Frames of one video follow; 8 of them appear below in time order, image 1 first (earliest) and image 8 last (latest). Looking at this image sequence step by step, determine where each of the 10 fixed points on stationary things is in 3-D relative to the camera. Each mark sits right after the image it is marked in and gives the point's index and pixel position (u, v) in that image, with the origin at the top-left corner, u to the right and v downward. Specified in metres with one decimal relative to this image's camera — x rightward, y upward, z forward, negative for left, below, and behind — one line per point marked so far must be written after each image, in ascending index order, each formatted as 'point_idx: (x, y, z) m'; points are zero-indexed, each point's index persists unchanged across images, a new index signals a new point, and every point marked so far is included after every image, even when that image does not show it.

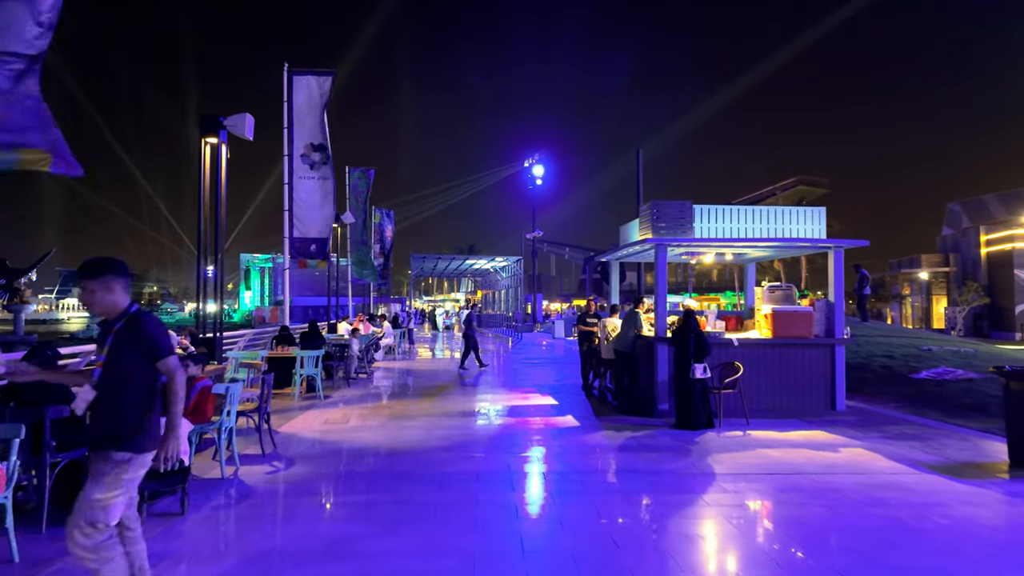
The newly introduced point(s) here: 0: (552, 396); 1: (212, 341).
0: (+0.8, -2.2, +12.0) m
1: (-4.5, -0.8, +8.7) m
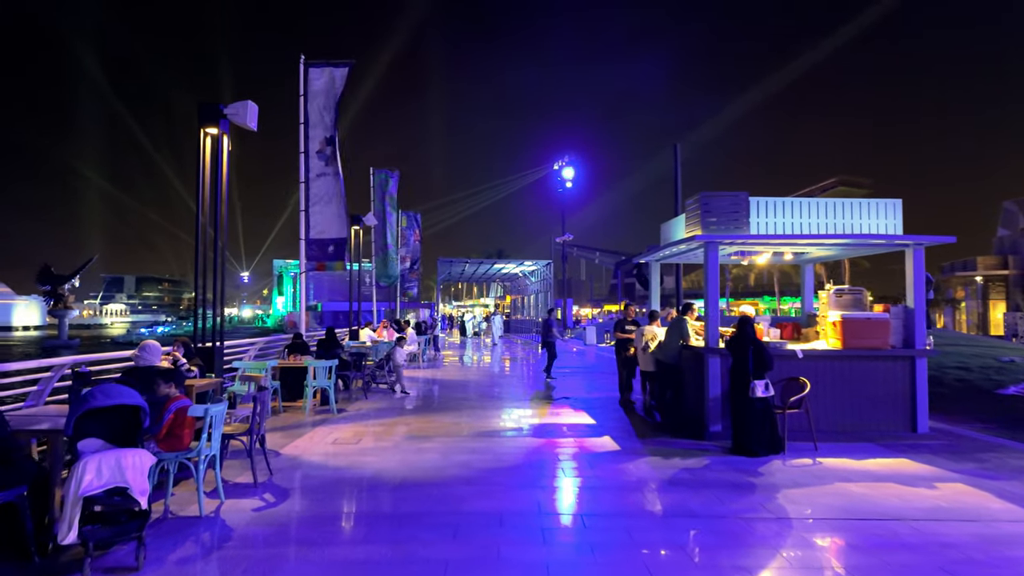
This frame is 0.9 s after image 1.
0: (+1.4, -2.3, +10.9) m
1: (-4.1, -0.9, +7.9) m
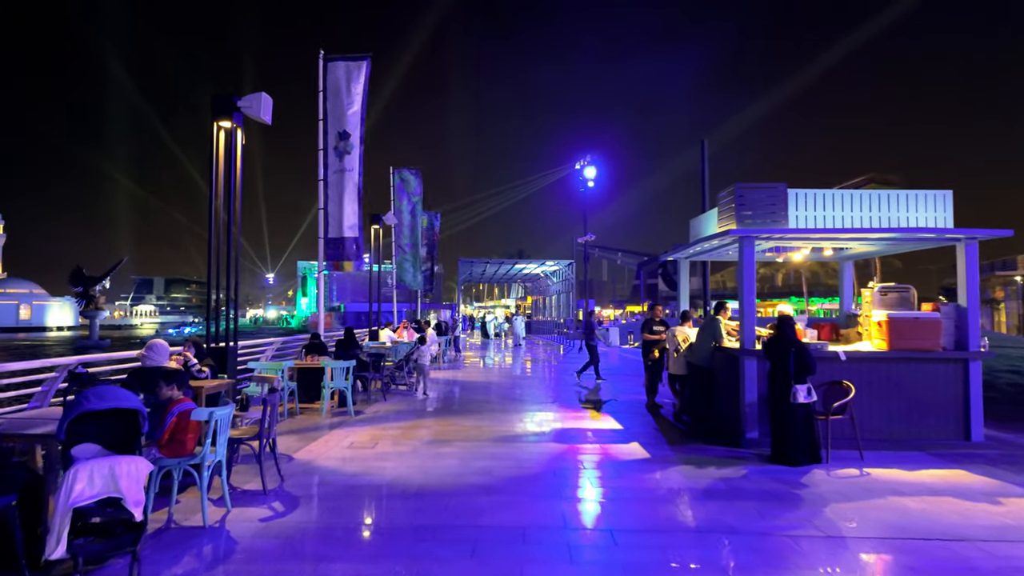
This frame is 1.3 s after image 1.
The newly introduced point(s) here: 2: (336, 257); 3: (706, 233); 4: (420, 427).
0: (+1.8, -2.3, +10.5) m
1: (-3.8, -0.8, +7.6) m
2: (-3.8, +0.7, +12.5) m
3: (+3.1, +0.9, +9.4) m
4: (-1.4, -2.1, +9.0) m
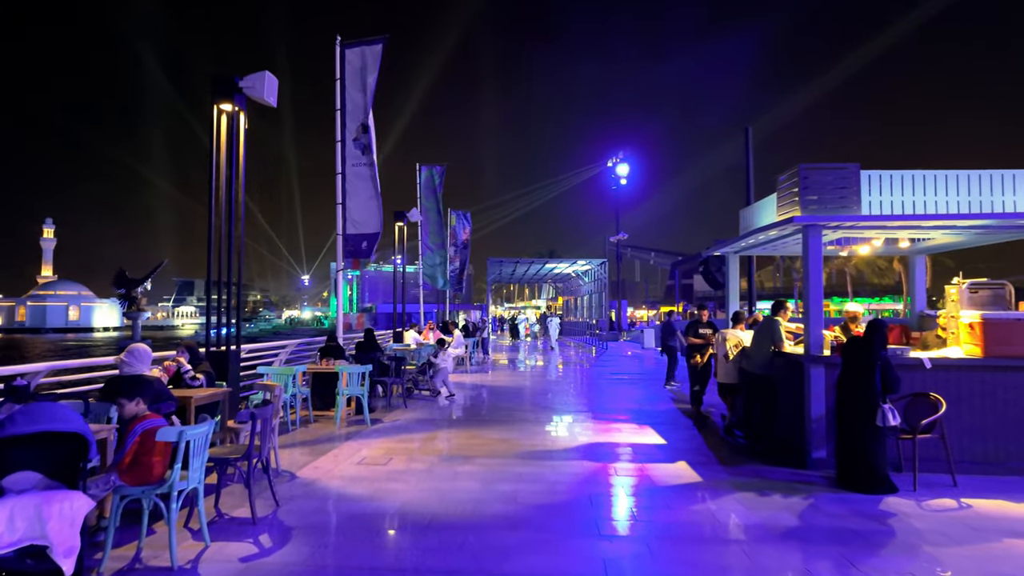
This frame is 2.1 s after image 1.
0: (+2.3, -2.3, +9.5) m
1: (-3.4, -0.8, +6.9) m
2: (-3.2, +0.7, +11.8) m
3: (+3.5, +0.9, +8.4) m
4: (-1.0, -2.1, +8.2) m
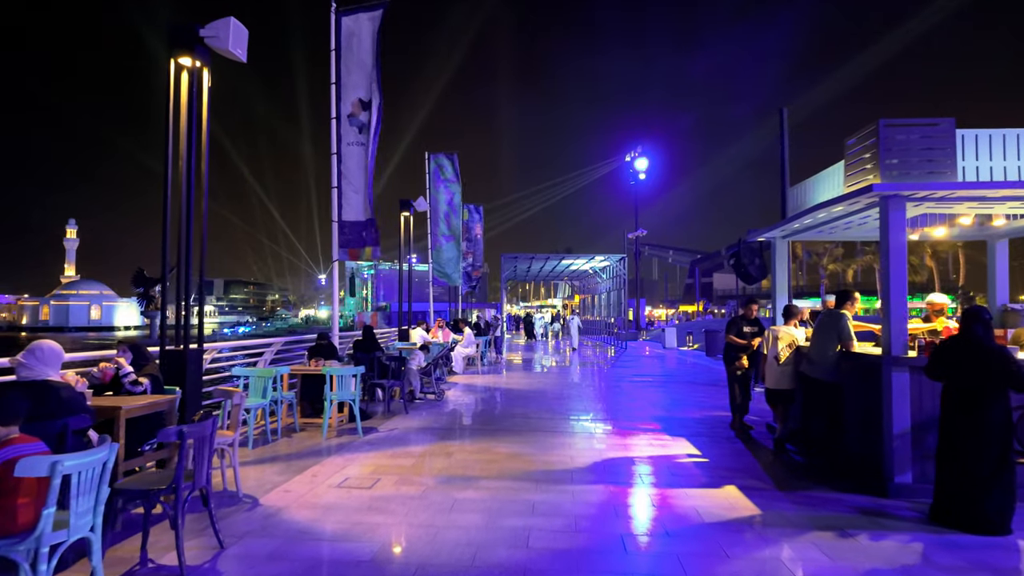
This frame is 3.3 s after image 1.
0: (+2.5, -2.1, +8.2) m
1: (-3.3, -0.7, +5.8) m
2: (-2.9, +0.8, +10.7) m
3: (+3.7, +1.1, +7.1) m
4: (-0.9, -2.0, +7.0) m
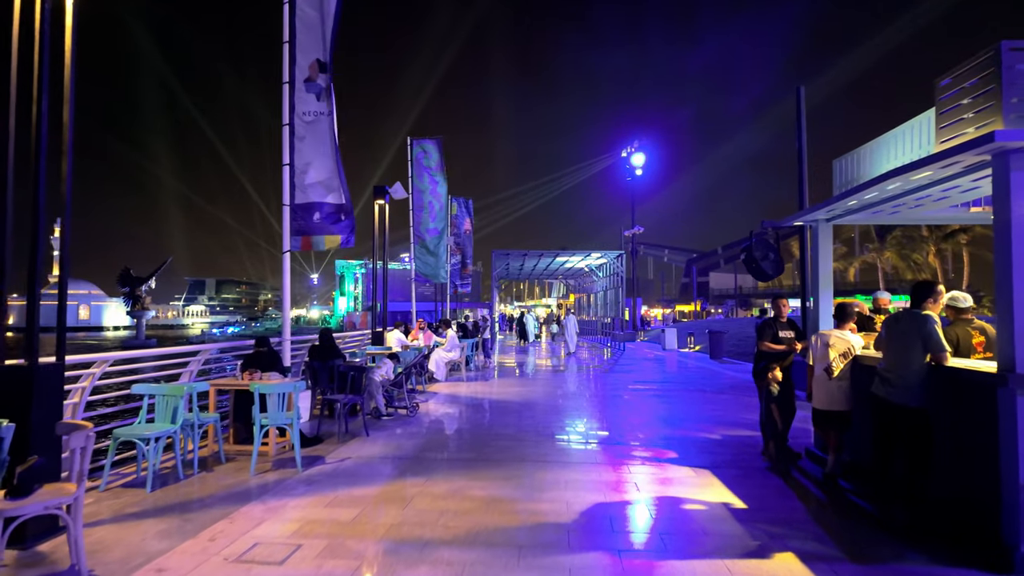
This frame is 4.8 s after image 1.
0: (+2.3, -2.1, +6.6) m
1: (-3.5, -0.6, +4.2) m
2: (-3.2, +0.9, +9.0) m
3: (+3.5, +1.1, +5.4) m
4: (-1.1, -1.9, +5.4) m
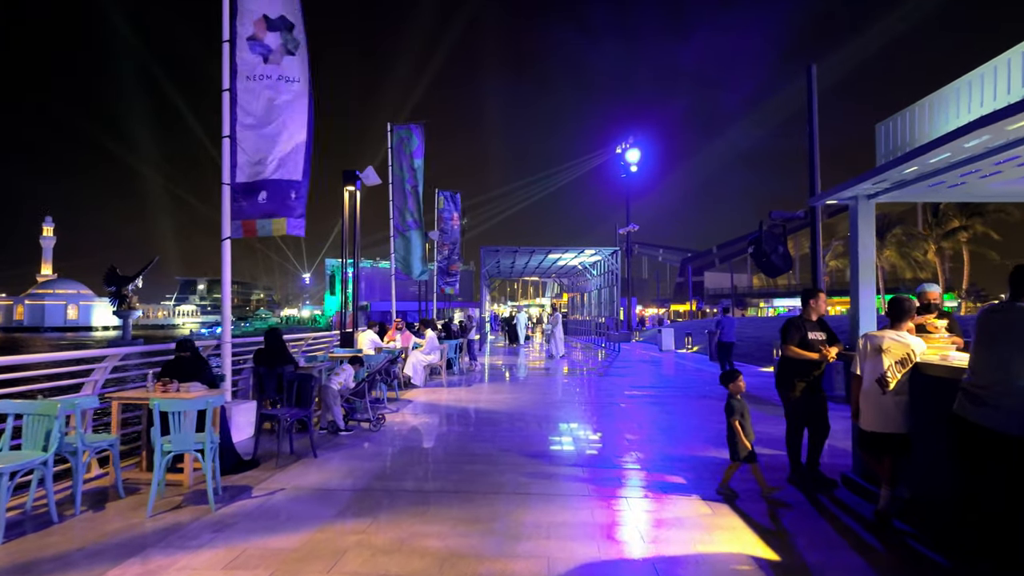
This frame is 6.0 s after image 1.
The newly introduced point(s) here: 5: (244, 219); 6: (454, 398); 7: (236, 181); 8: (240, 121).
0: (+2.0, -2.0, +5.3) m
1: (-3.7, -0.5, +2.8) m
2: (-3.5, +1.0, +7.7) m
3: (+3.2, +1.2, +4.2) m
4: (-1.3, -1.8, +4.1) m
5: (-3.5, +0.9, +7.7) m
6: (-1.2, -2.3, +12.2) m
7: (-3.6, +1.4, +7.7) m
8: (-3.6, +2.2, +7.7) m
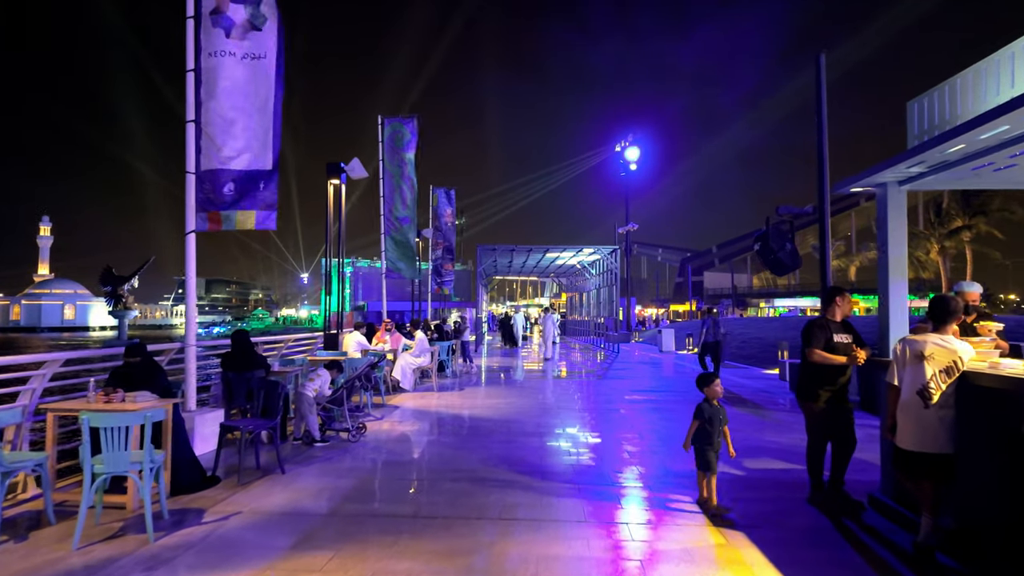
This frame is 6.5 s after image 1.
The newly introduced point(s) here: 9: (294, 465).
0: (+1.9, -2.0, +4.7) m
1: (-3.8, -0.5, +2.2) m
2: (-3.6, +1.0, +7.1) m
3: (+3.1, +1.2, +3.6) m
4: (-1.4, -1.8, +3.4) m
5: (-3.6, +0.9, +7.1) m
6: (-1.4, -2.2, +11.5) m
7: (-3.7, +1.4, +7.1) m
8: (-3.7, +2.2, +7.1) m
9: (-2.3, -2.0, +6.5) m
